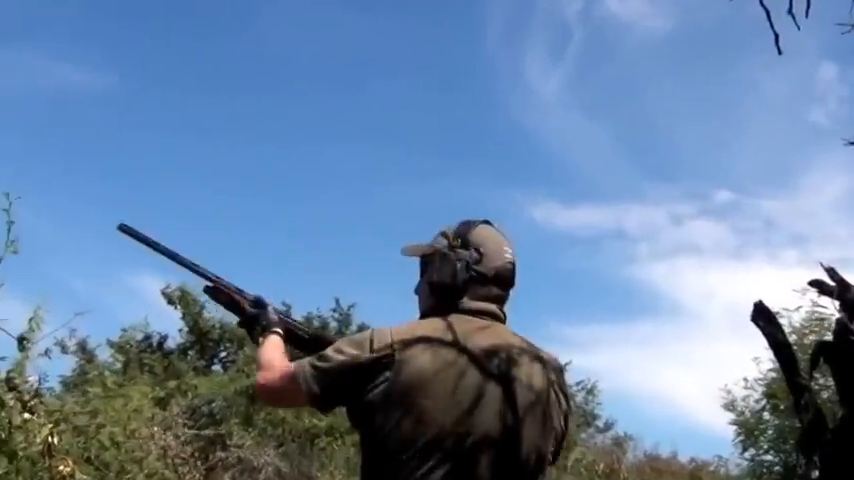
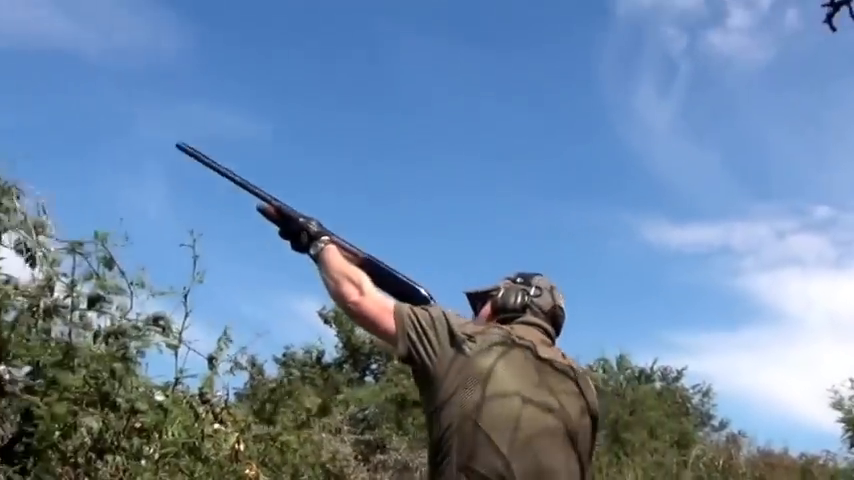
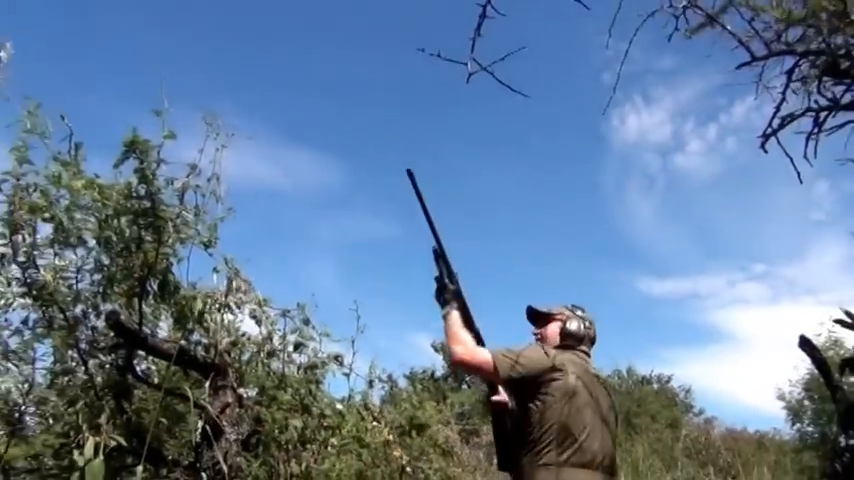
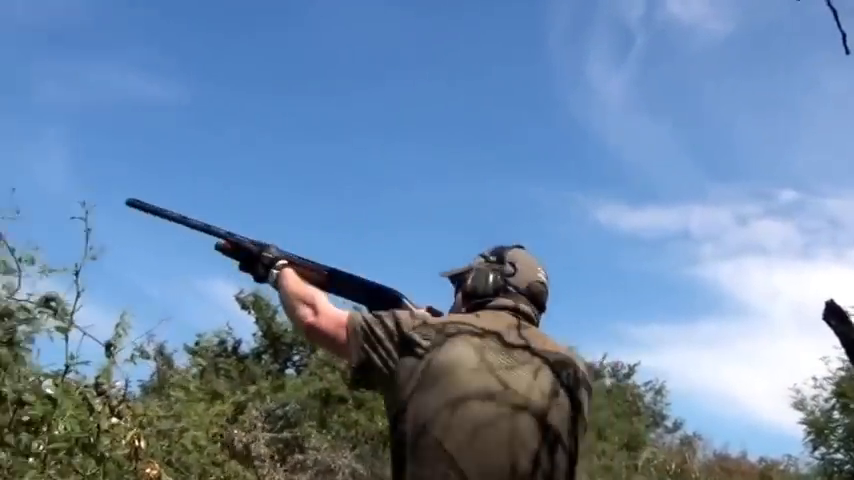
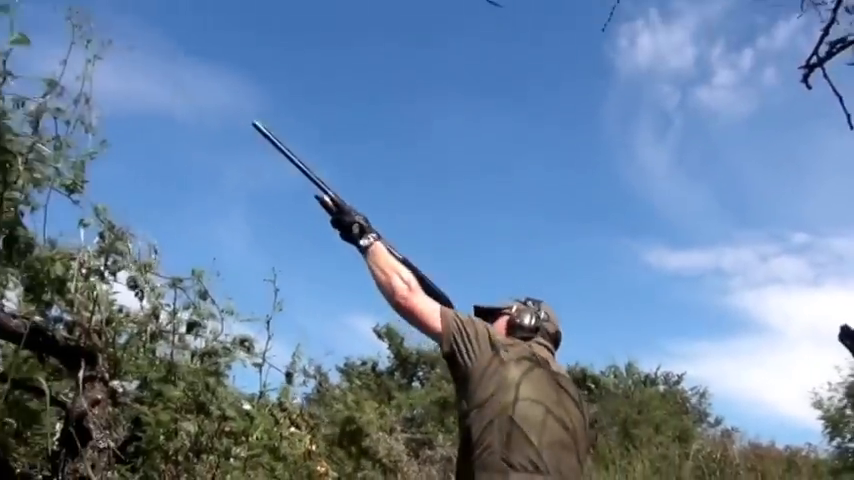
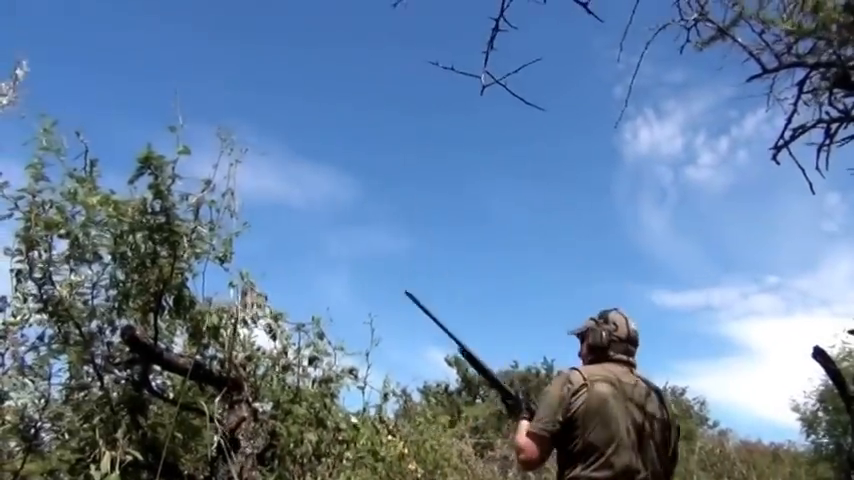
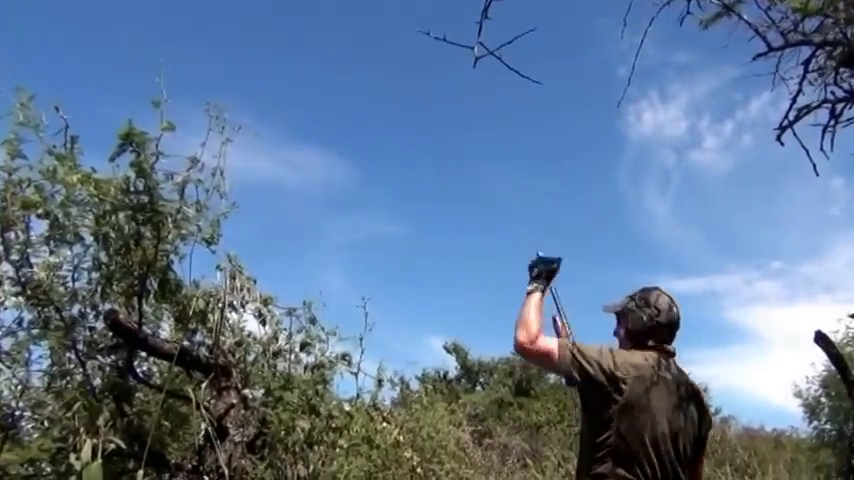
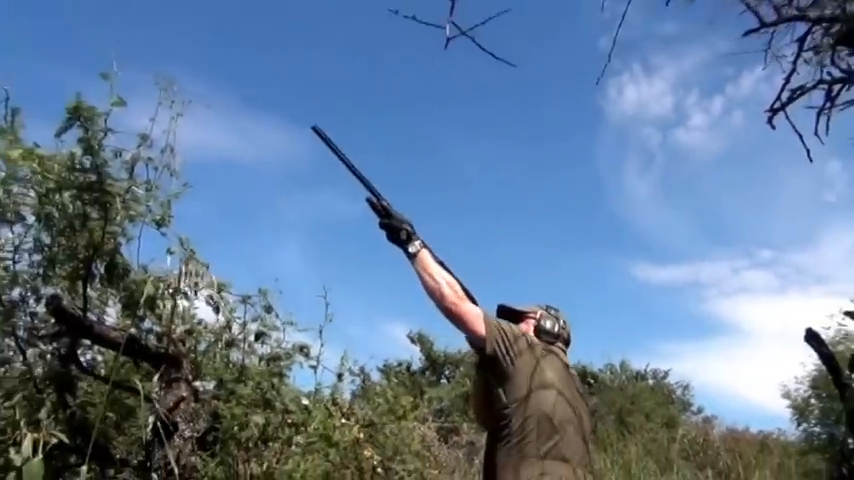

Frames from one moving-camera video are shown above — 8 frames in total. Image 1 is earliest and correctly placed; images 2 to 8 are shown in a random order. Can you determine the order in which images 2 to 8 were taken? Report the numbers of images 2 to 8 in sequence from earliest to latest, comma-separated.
4, 2, 5, 8, 3, 6, 7
